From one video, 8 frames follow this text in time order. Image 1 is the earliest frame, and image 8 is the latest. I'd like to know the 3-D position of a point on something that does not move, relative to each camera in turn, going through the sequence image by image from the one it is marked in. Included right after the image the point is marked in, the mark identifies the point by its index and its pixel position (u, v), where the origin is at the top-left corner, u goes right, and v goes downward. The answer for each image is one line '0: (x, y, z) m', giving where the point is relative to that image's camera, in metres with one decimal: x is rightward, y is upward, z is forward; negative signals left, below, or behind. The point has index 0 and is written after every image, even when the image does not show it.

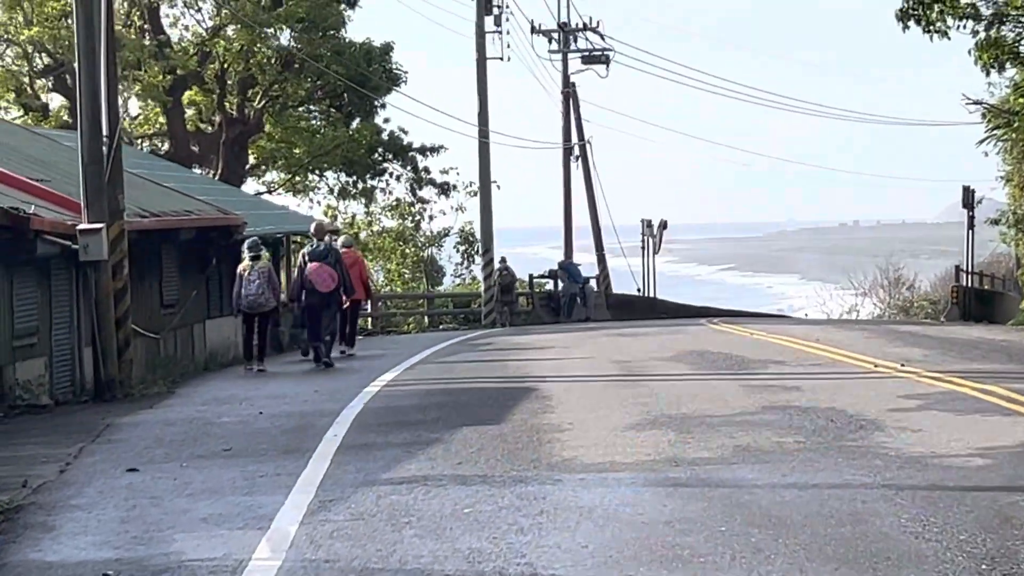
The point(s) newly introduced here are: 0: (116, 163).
0: (-2.8, +0.9, +16.0) m
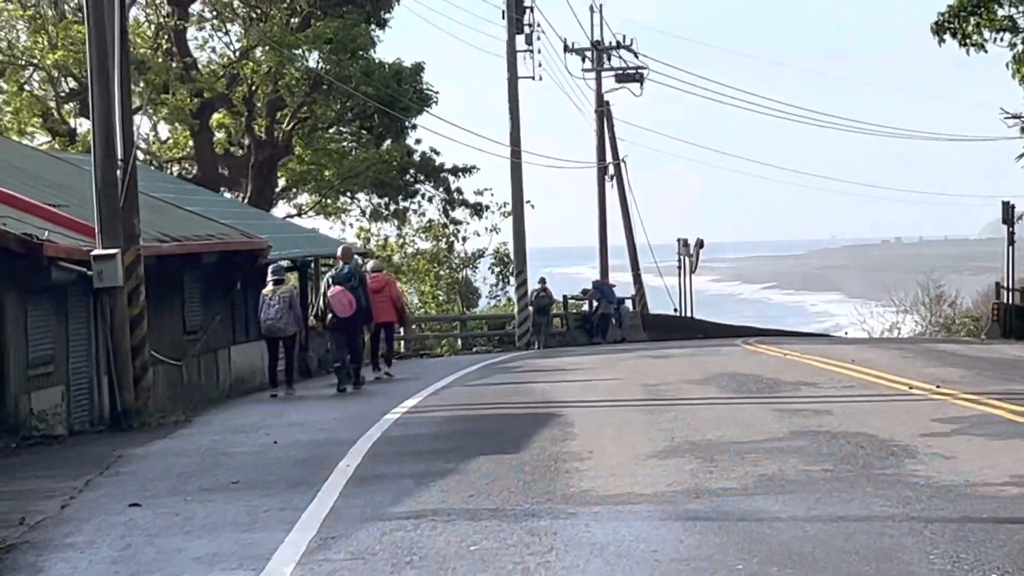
0: (-2.6, +0.7, +15.6) m
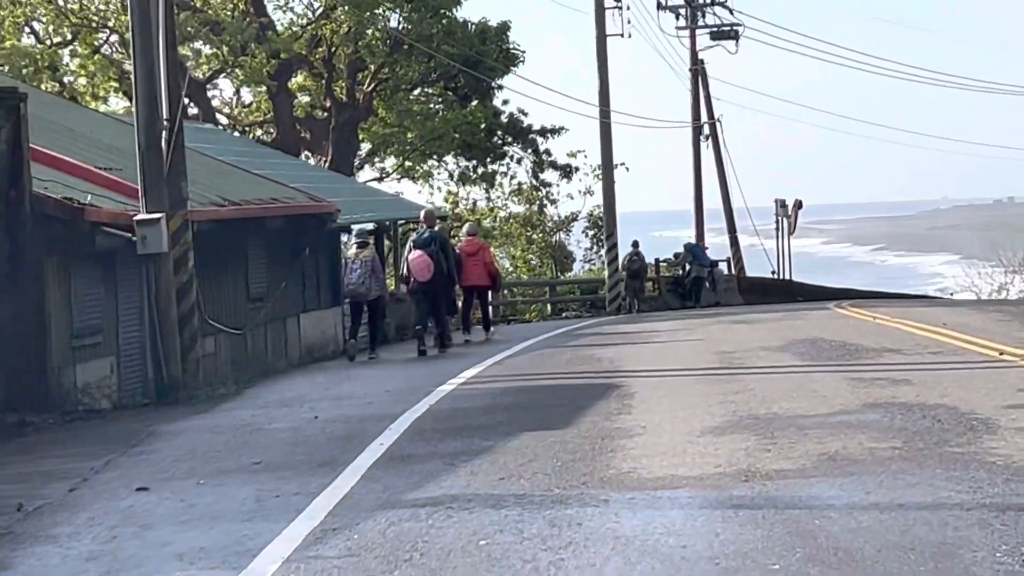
0: (-2.2, +0.9, +14.9) m
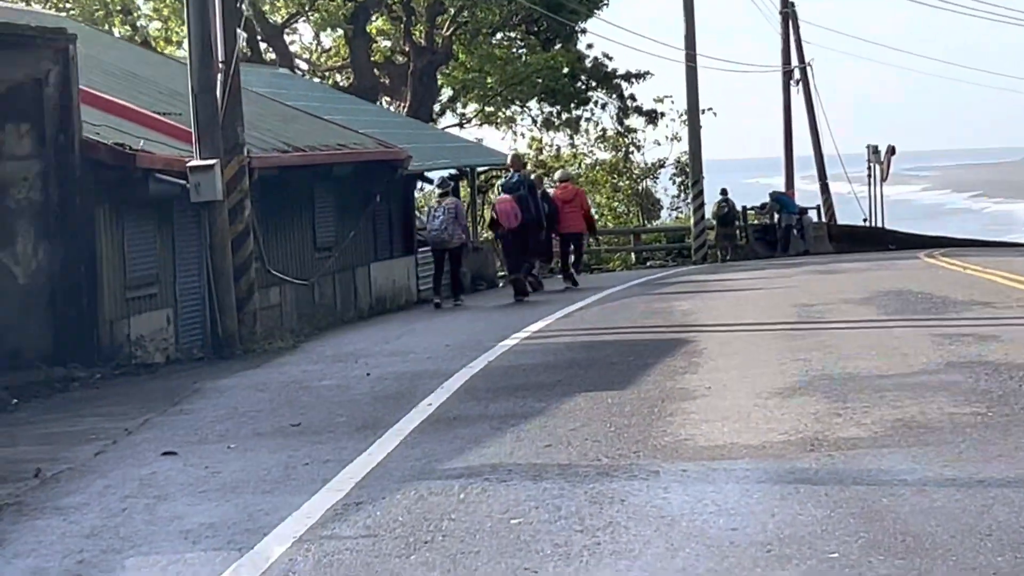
0: (-1.8, +1.2, +14.3) m
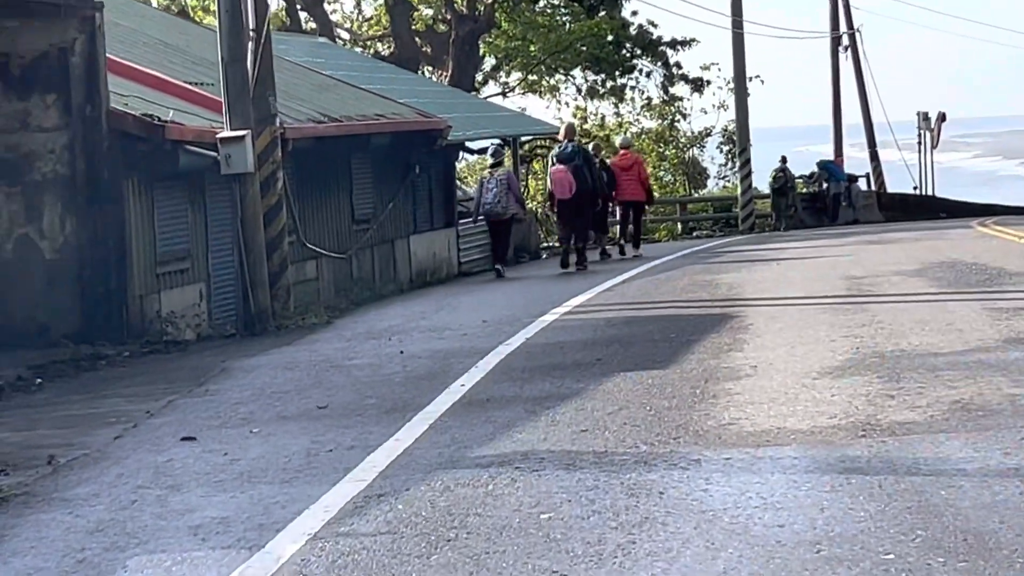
0: (-1.5, +1.4, +13.9) m
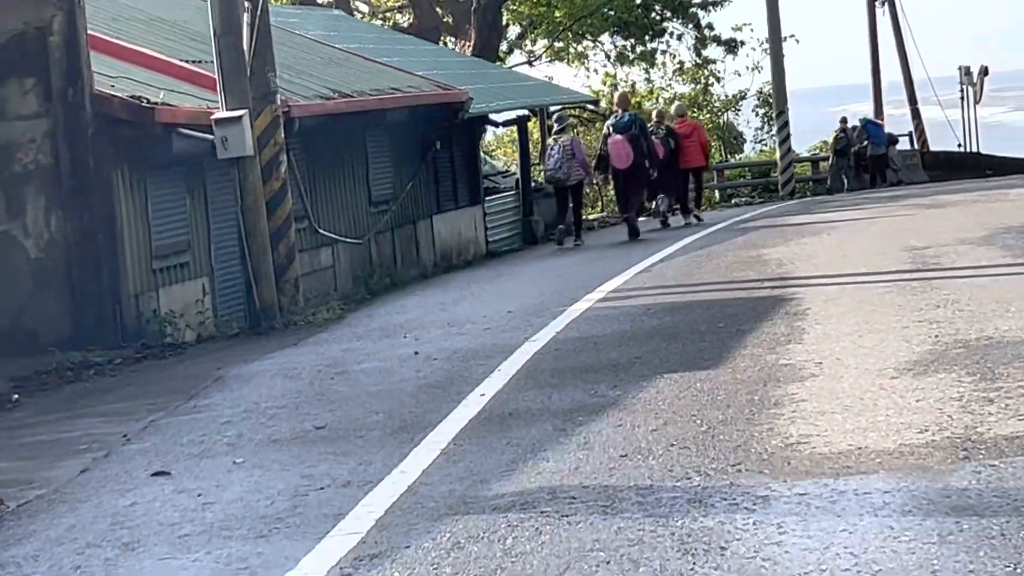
0: (-1.4, +1.4, +12.7) m
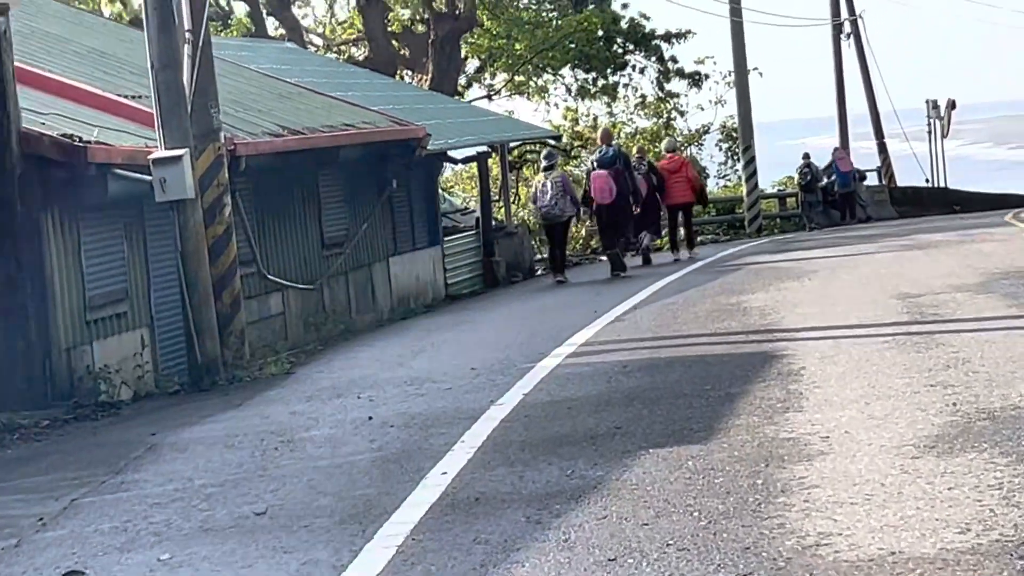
0: (-1.6, +1.2, +11.8) m
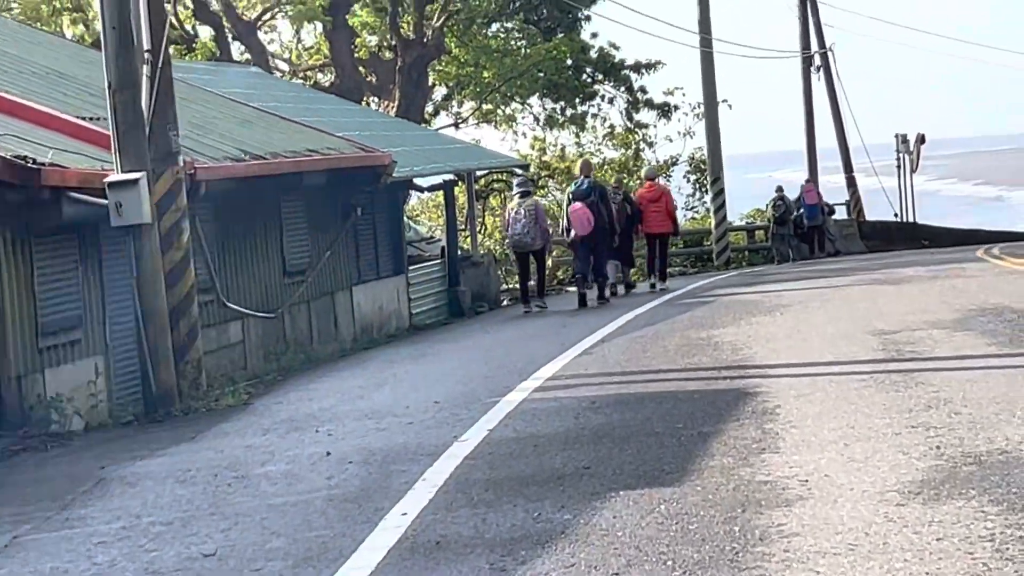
0: (-1.8, +1.0, +11.5) m
